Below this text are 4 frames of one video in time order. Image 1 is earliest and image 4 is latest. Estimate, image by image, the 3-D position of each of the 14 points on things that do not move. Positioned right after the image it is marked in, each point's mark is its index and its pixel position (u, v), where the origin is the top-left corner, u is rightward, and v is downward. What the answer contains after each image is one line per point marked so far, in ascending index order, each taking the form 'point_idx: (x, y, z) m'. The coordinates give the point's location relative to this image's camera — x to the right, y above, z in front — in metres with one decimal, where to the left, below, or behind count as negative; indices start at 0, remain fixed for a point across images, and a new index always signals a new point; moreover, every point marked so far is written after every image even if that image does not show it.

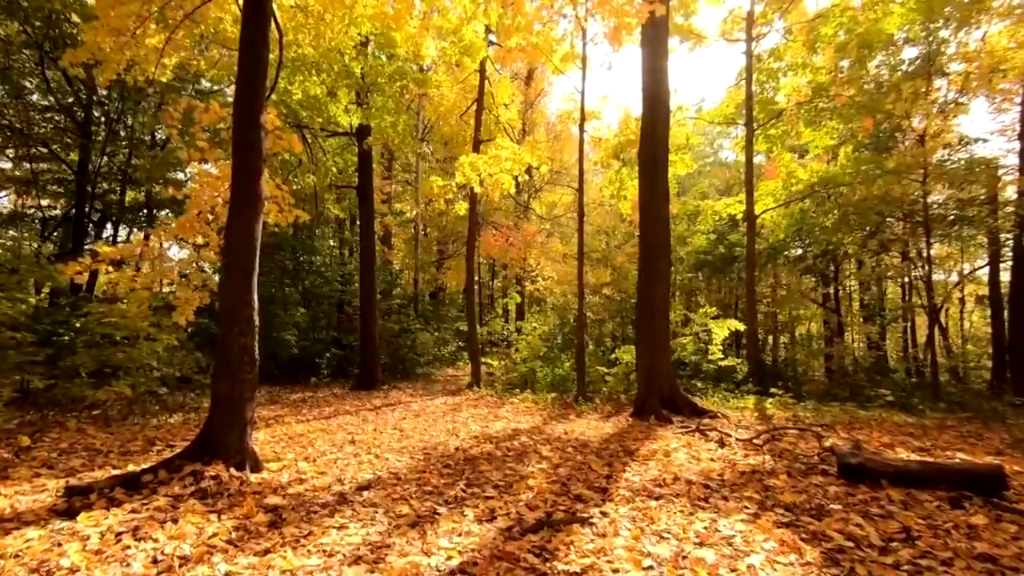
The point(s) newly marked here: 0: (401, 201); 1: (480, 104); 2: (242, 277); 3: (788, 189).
0: (-4.0, +3.1, +19.1) m
1: (-0.8, +4.4, +12.4) m
2: (-2.3, +0.1, +4.5) m
3: (+7.3, +2.6, +13.6) m
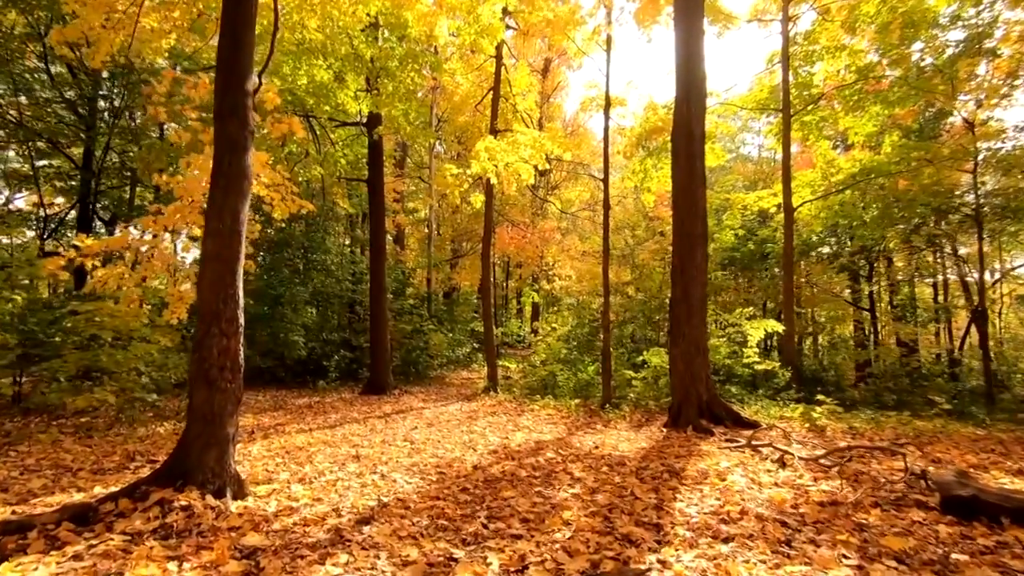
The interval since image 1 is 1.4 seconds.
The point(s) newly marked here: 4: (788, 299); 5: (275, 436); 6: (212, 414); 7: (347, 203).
0: (-3.5, +3.1, +18.4) m
1: (-0.4, +4.4, +11.7) m
2: (-2.1, +0.1, +3.8) m
3: (+7.7, +2.7, +12.7) m
4: (+5.7, -0.2, +10.8) m
5: (-2.9, -1.8, +6.4) m
6: (-2.1, -0.9, +3.7) m
7: (-3.8, +1.9, +11.9) m
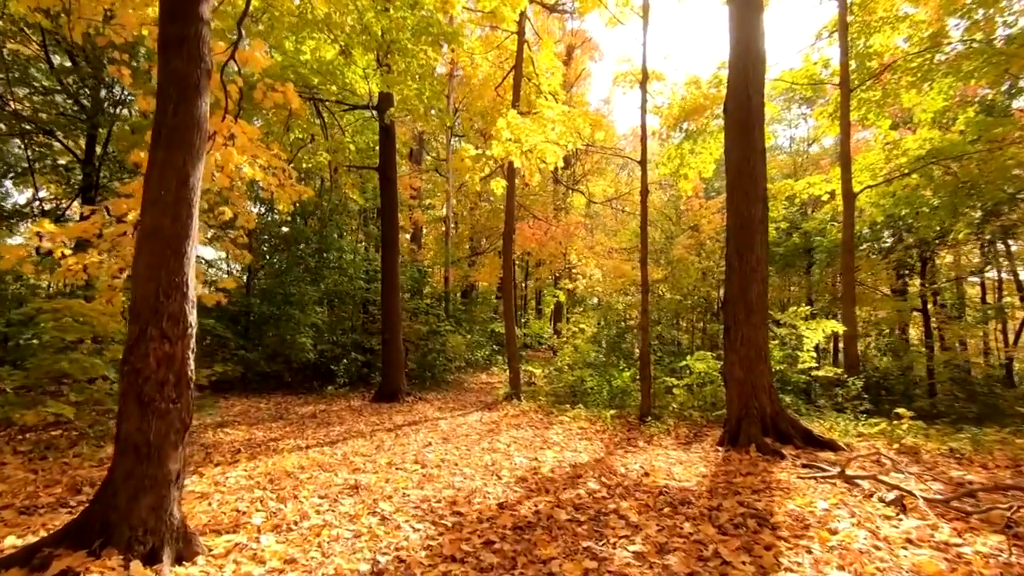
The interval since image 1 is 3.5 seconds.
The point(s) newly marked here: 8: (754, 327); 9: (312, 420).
0: (-2.7, +3.2, +17.5) m
1: (+0.1, +4.5, +10.7) m
2: (-1.9, +0.2, +2.8) m
3: (+8.2, +2.7, +11.4) m
4: (+6.2, -0.2, +9.6) m
5: (-2.6, -1.7, +5.4) m
6: (-1.9, -0.8, +2.7) m
7: (-3.3, +2.0, +11.0) m
8: (+3.0, -0.5, +6.4) m
9: (-3.0, -2.0, +8.0) m
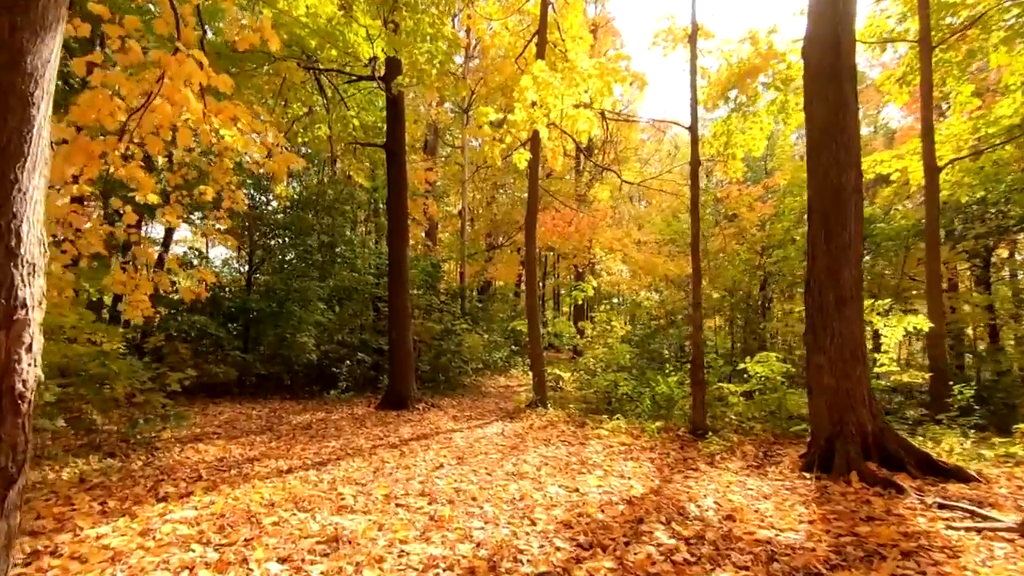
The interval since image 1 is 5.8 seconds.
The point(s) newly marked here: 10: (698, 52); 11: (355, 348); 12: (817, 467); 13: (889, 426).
0: (-2.1, +3.3, +16.4) m
1: (+0.6, +4.6, +9.4) m
2: (-1.7, +0.4, +1.7) m
3: (+8.7, +2.9, +9.9) m
4: (+6.5, 0.0, +8.1) m
5: (-2.3, -1.6, +4.3) m
6: (-1.7, -0.7, +1.5) m
7: (-2.8, +2.1, +9.9) m
8: (+3.3, -0.3, +5.1) m
9: (-2.7, -1.9, +6.8) m
10: (+2.9, +3.6, +8.1) m
11: (-3.4, -1.3, +11.3) m
12: (+2.9, -1.7, +5.0) m
13: (+3.7, -1.3, +5.1) m
